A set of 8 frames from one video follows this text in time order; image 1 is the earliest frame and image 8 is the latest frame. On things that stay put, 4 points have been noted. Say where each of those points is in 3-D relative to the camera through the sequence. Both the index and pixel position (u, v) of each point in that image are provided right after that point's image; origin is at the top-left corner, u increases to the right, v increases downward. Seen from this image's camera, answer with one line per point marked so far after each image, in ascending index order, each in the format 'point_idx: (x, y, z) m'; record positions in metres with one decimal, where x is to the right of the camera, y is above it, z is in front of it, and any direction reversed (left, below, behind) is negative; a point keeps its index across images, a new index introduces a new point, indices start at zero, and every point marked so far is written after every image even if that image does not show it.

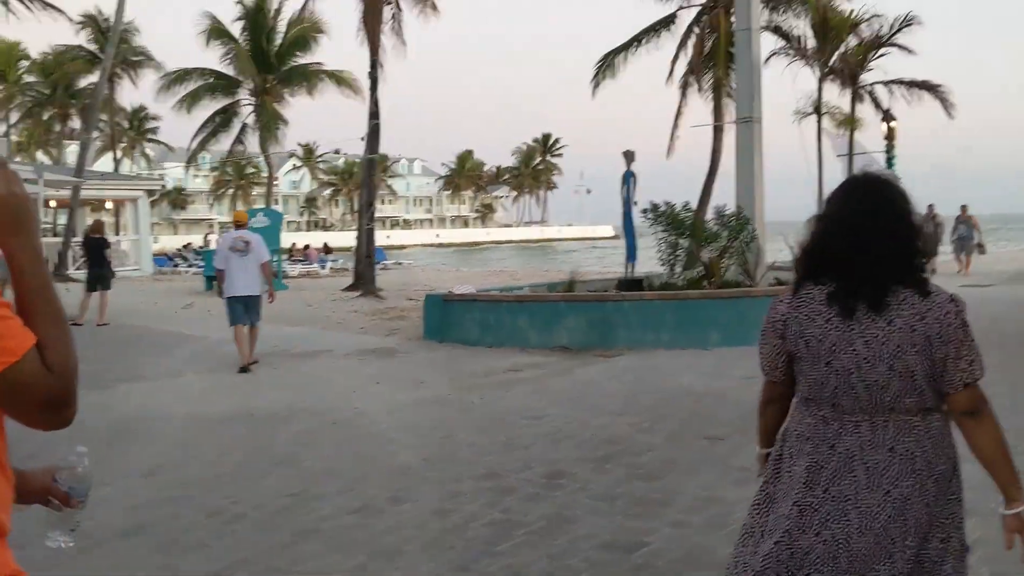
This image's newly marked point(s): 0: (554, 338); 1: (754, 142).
0: (+0.5, -0.6, +11.2) m
1: (+3.6, +2.2, +14.1) m
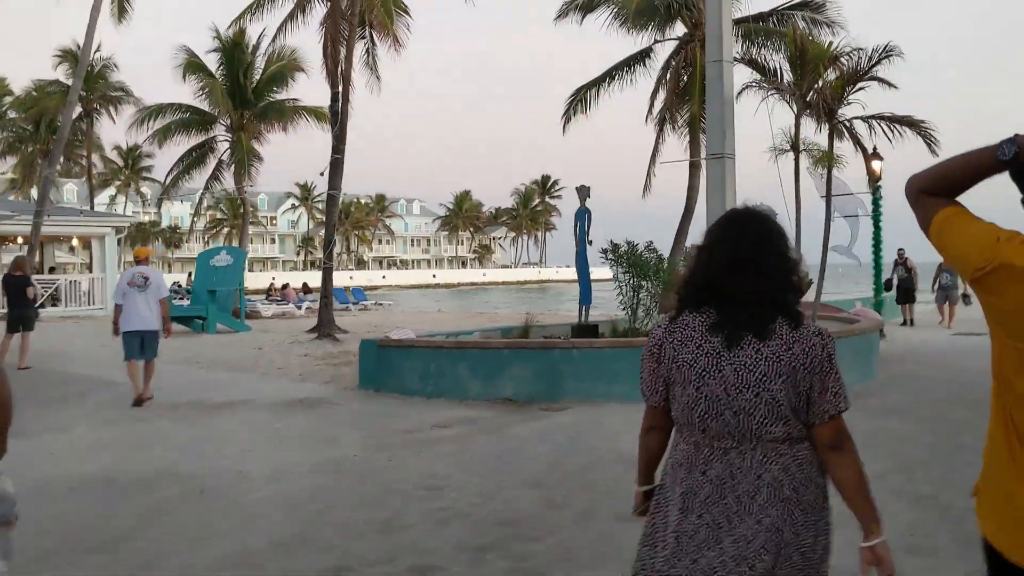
0: (-0.2, -1.1, +10.2) m
1: (+3.0, +1.5, +13.3) m
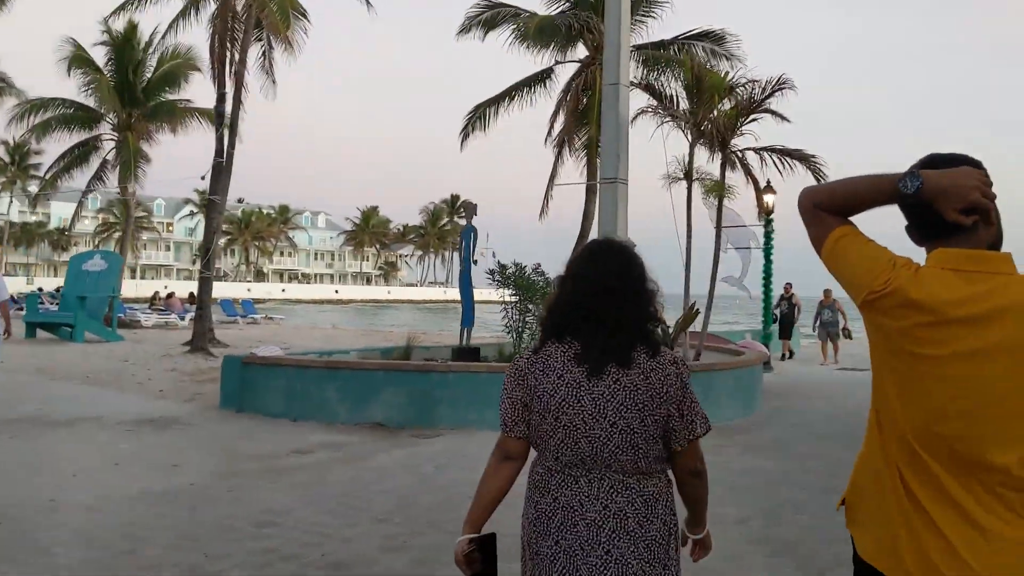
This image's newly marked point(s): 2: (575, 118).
0: (-1.5, -1.3, +9.6) m
1: (+1.4, +1.1, +13.1) m
2: (+1.1, +2.9, +16.5) m
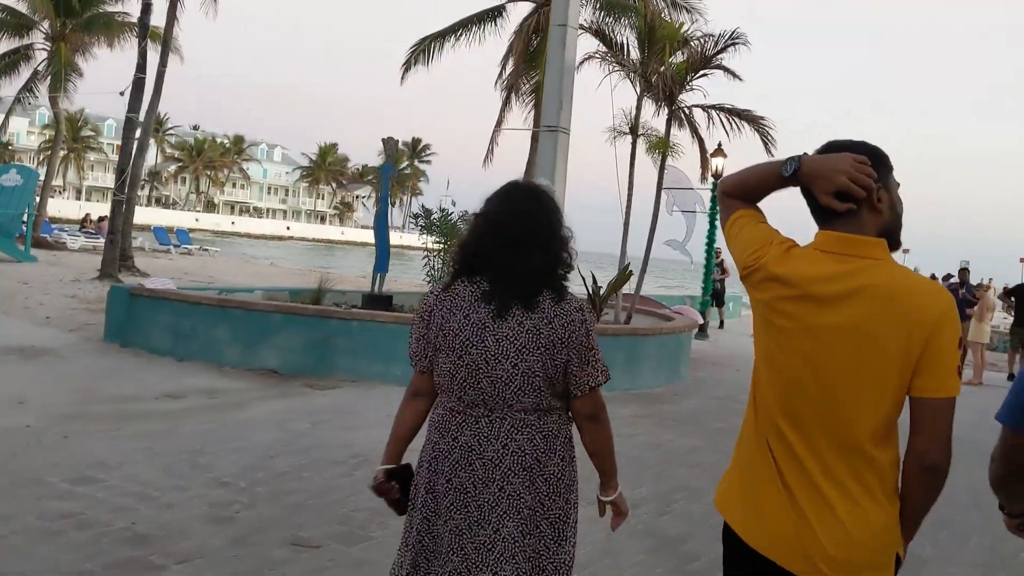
0: (-2.4, -0.7, +8.9) m
1: (+0.6, +1.7, +12.3) m
2: (+0.2, +3.7, +15.6) m
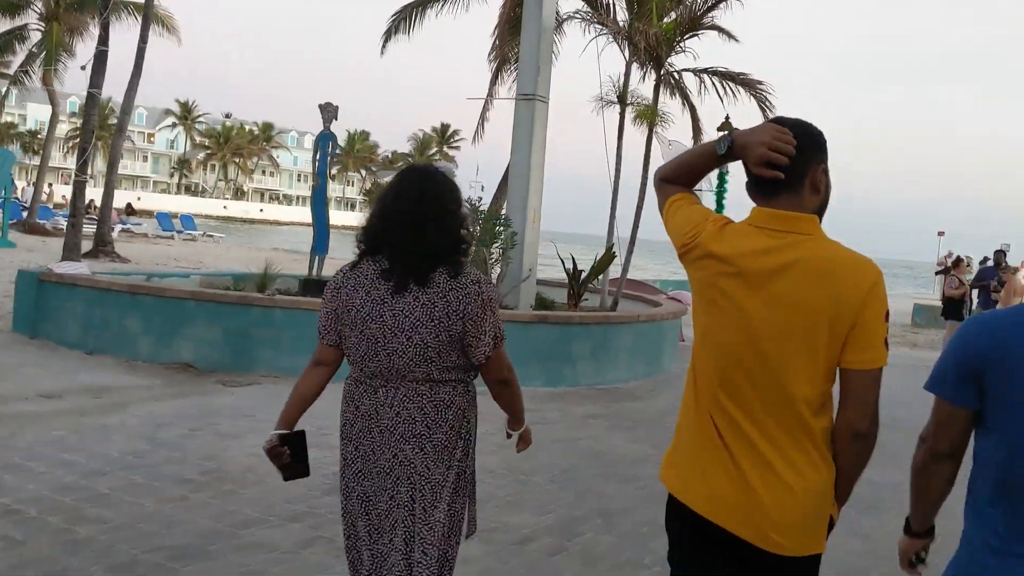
0: (-2.8, -0.5, +8.0) m
1: (+0.2, +1.9, +11.2) m
2: (0.0, +4.0, +14.5) m
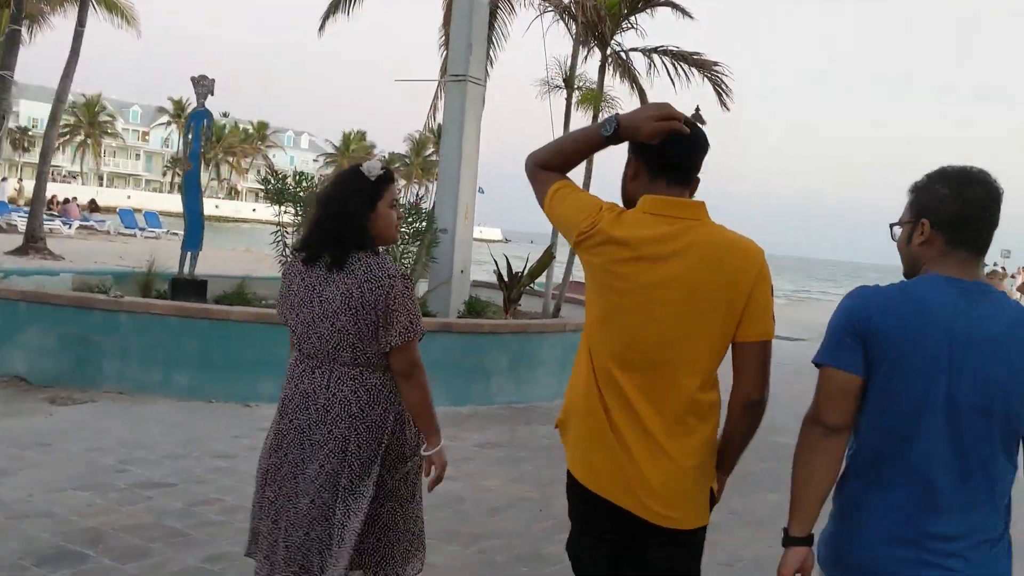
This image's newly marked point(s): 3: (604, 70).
0: (-3.6, -0.5, +6.8) m
1: (-0.5, +1.9, +10.1) m
2: (-0.7, +3.9, +13.4) m
3: (+1.0, +2.3, +10.1) m
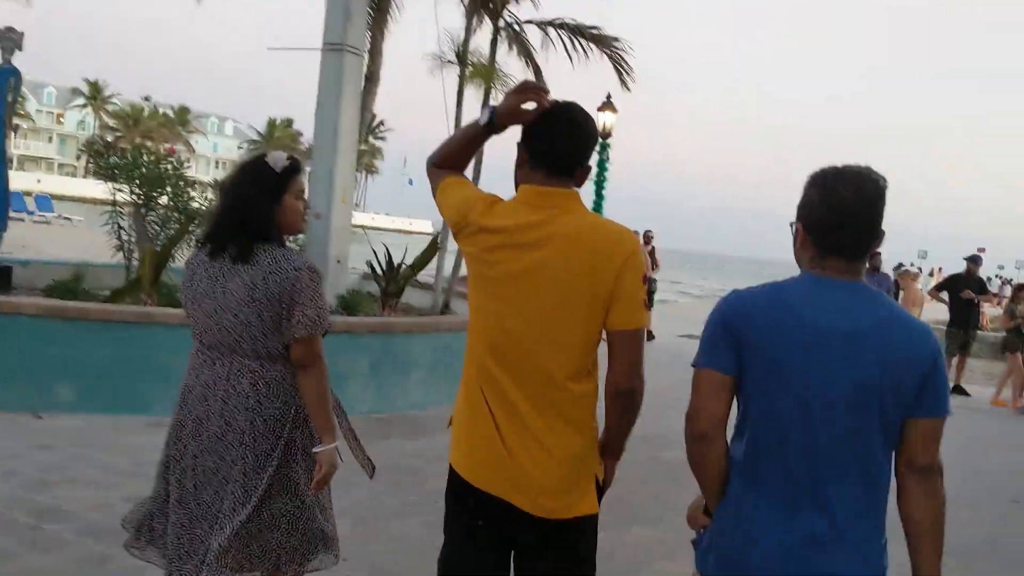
0: (-4.5, -0.4, +5.6) m
1: (-1.6, +1.9, +9.1) m
2: (-2.1, +4.0, +12.4) m
3: (-0.1, +2.4, +9.2) m
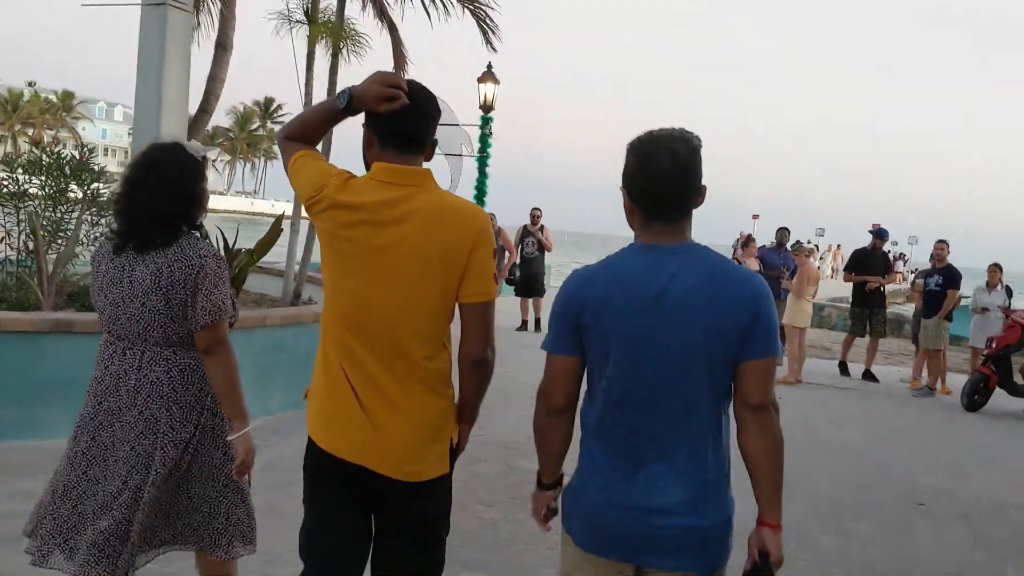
0: (-5.4, -0.5, +4.2) m
1: (-2.9, +2.0, +7.9) m
2: (-3.7, +4.1, +11.1) m
3: (-1.4, +2.5, +8.1) m
